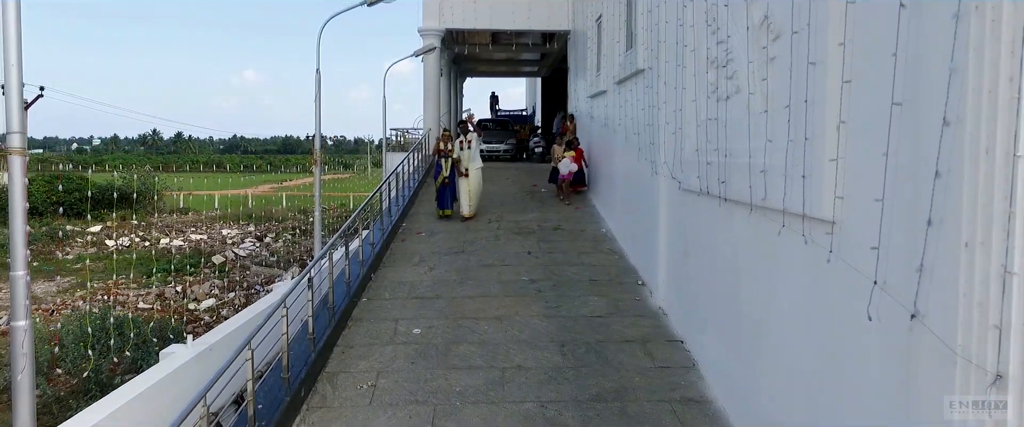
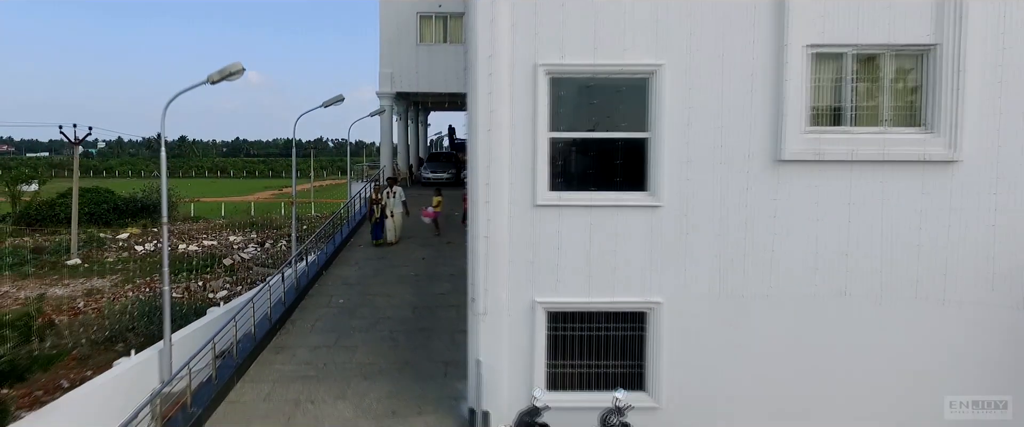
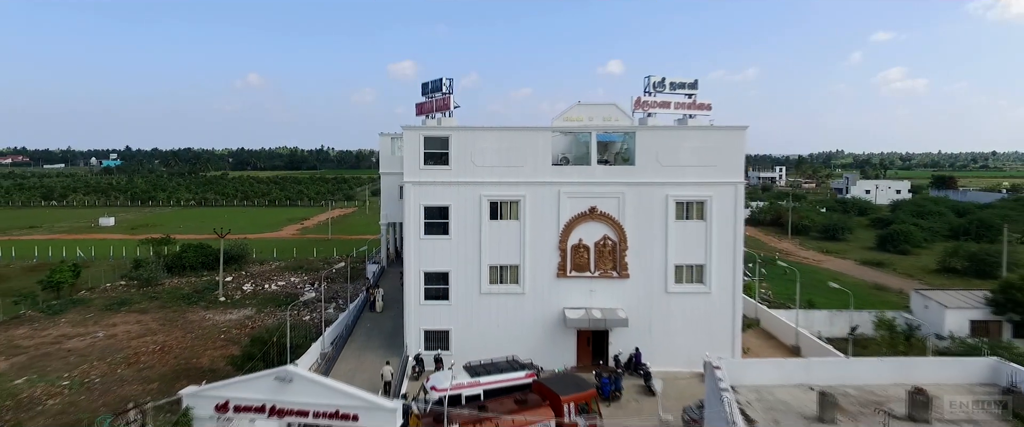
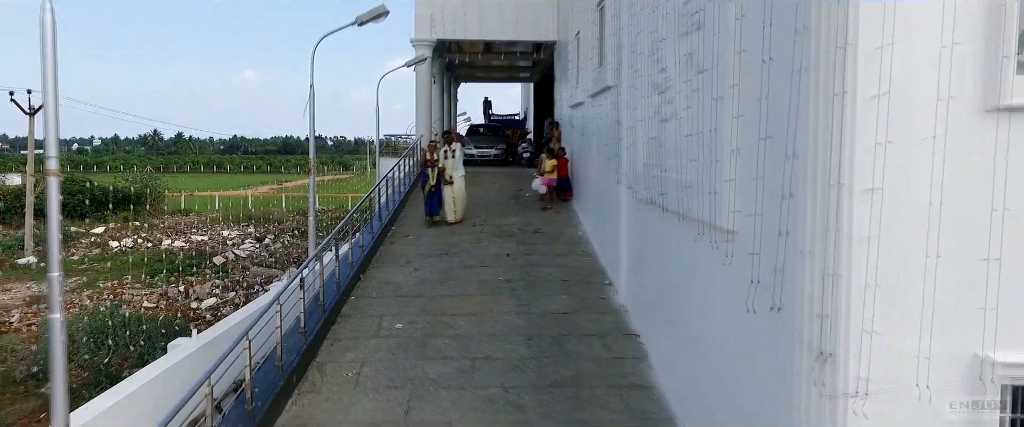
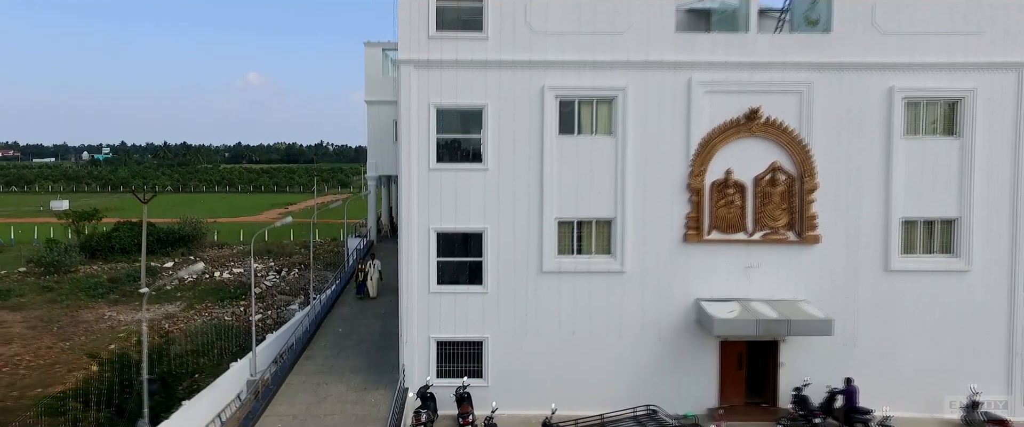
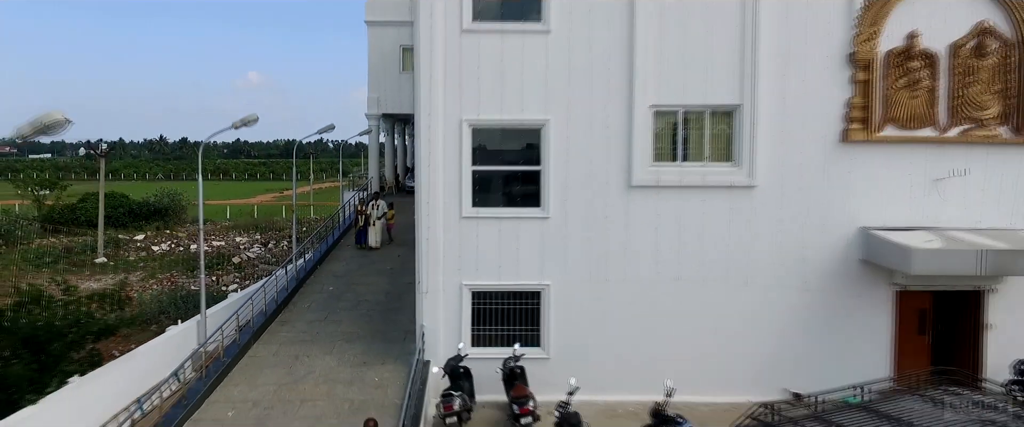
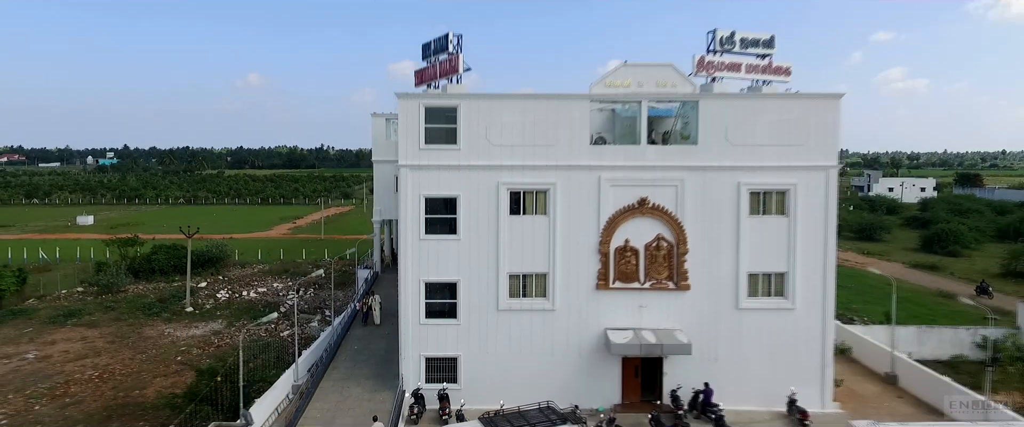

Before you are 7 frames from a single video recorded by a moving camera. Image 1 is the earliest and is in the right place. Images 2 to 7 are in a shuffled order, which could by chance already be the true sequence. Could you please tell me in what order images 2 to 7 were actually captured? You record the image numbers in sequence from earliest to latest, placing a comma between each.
4, 2, 6, 5, 7, 3
